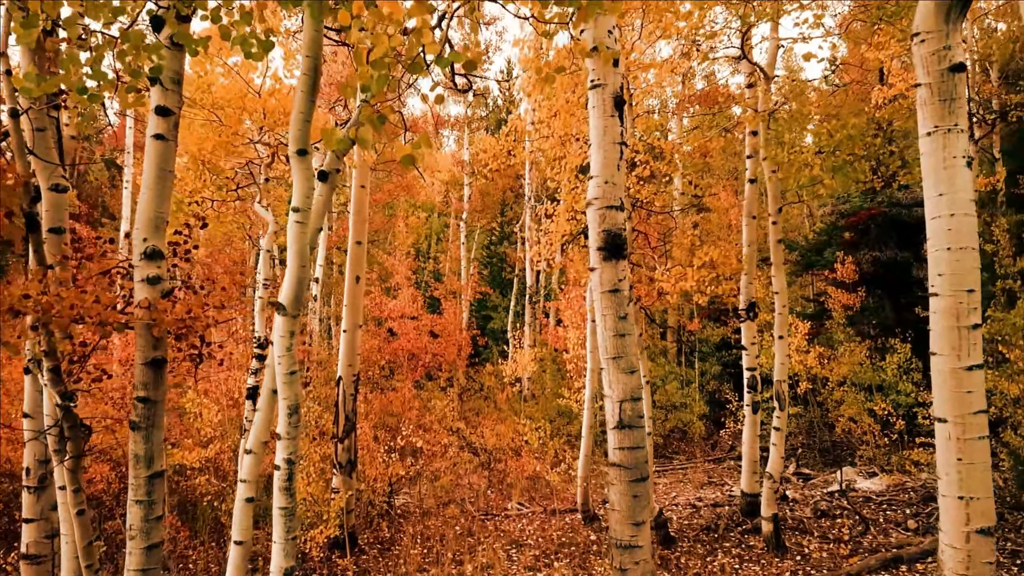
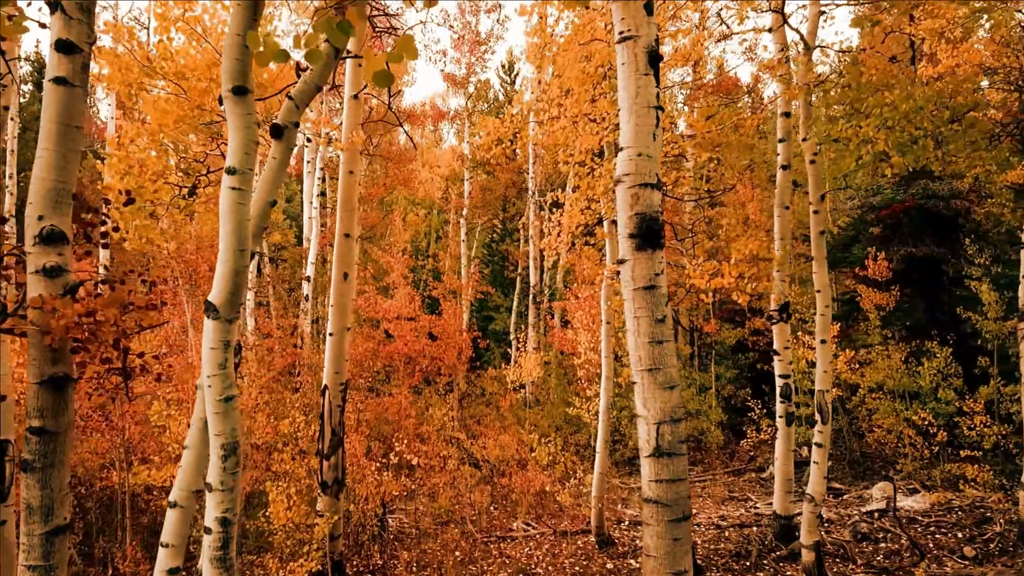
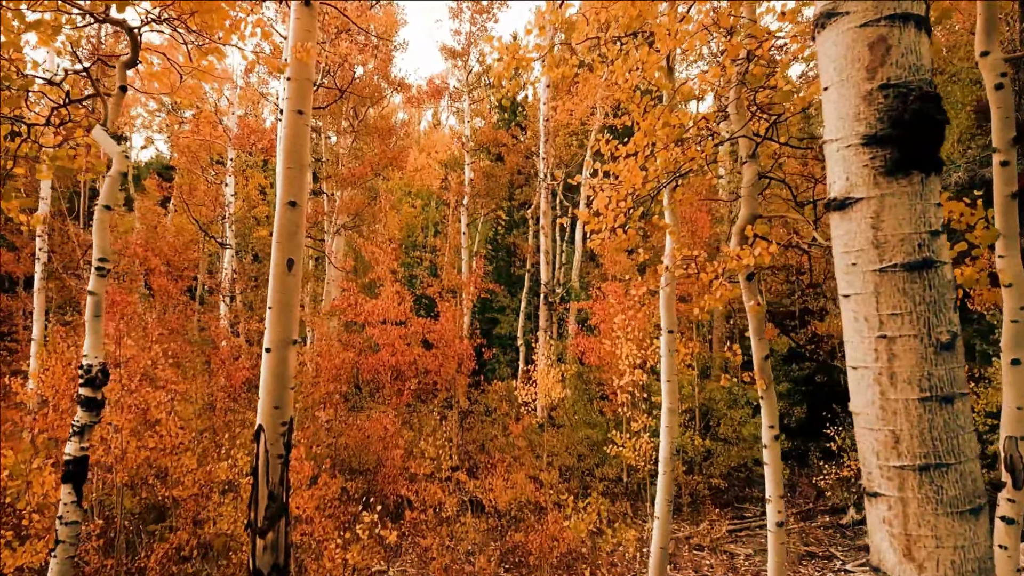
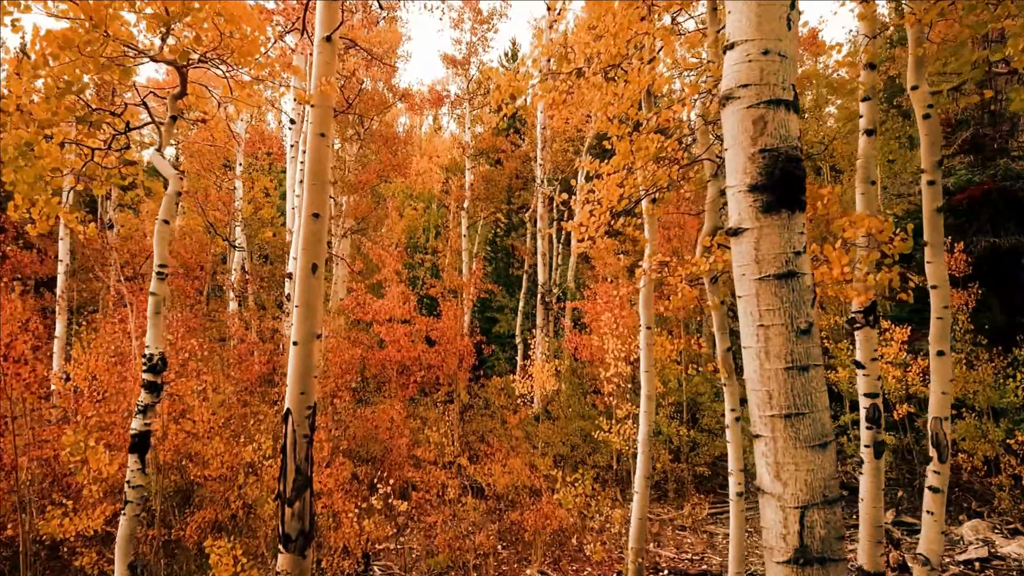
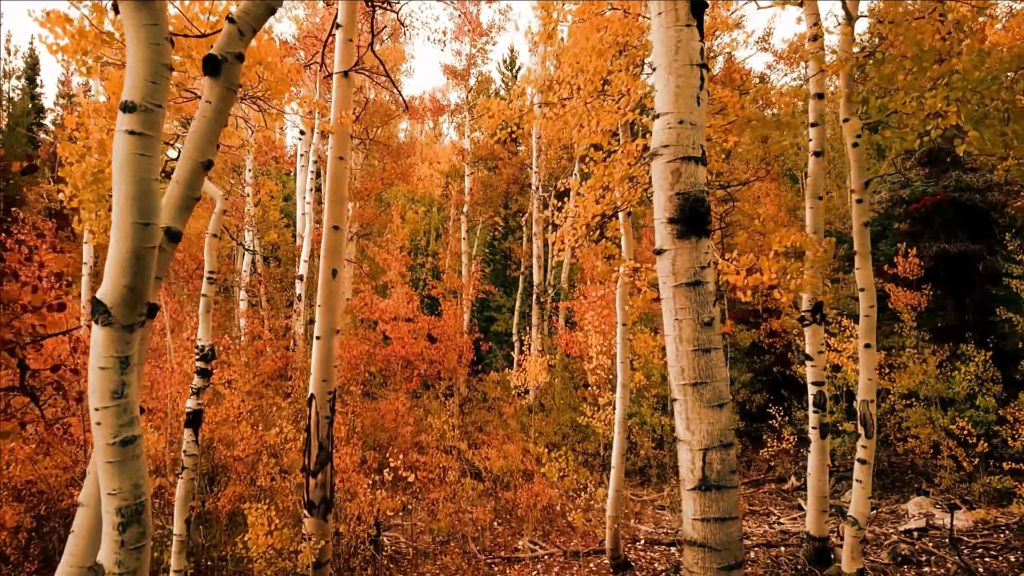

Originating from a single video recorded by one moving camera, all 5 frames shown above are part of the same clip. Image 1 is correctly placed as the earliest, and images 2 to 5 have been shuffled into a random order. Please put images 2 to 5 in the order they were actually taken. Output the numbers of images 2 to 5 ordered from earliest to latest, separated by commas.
2, 5, 4, 3
